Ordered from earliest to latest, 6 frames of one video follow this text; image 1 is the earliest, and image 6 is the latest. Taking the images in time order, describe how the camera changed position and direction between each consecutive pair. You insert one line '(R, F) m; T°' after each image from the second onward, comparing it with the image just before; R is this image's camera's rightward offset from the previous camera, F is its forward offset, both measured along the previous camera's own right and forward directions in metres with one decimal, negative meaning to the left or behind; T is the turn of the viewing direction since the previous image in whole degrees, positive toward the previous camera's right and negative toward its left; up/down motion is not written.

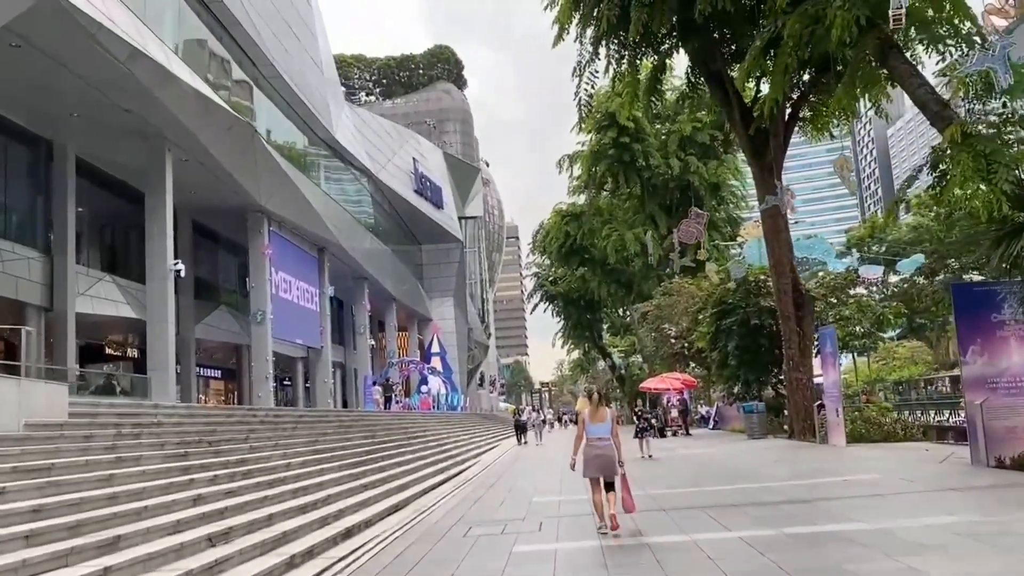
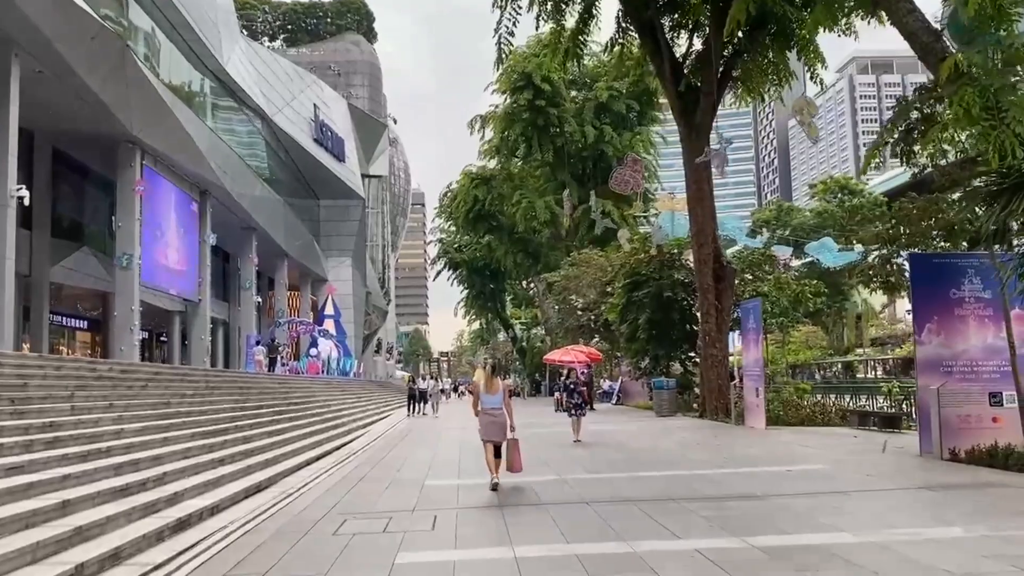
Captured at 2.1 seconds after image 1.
(0.0, +2.0) m; +6°
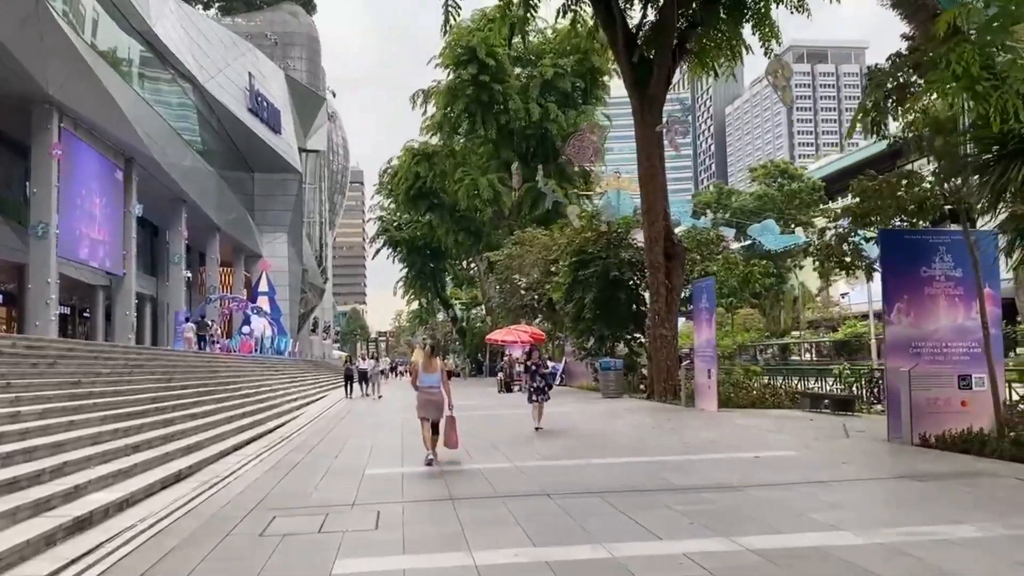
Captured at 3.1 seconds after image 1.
(-0.1, +0.8) m; +4°
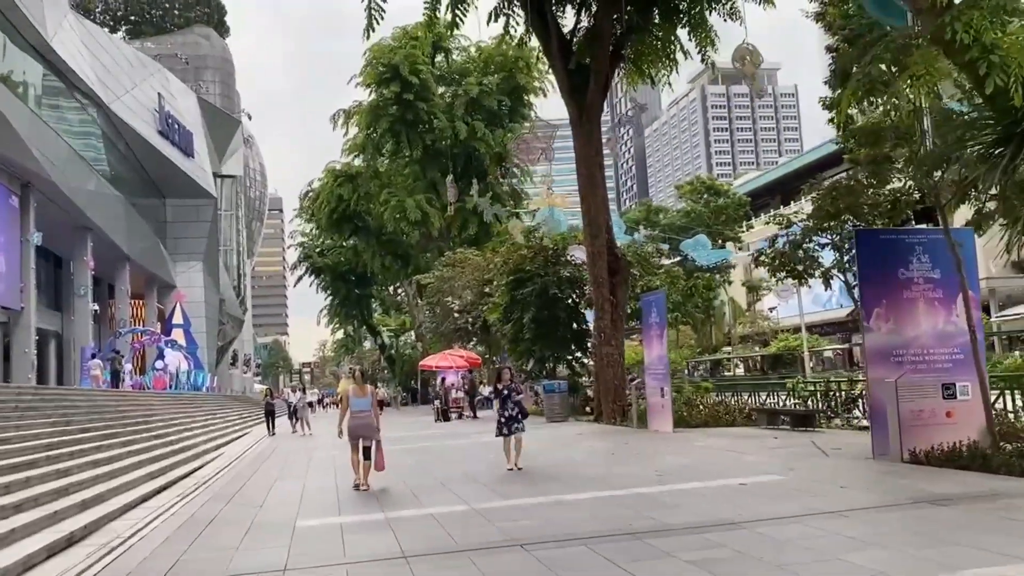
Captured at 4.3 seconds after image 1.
(-0.2, +1.1) m; +5°
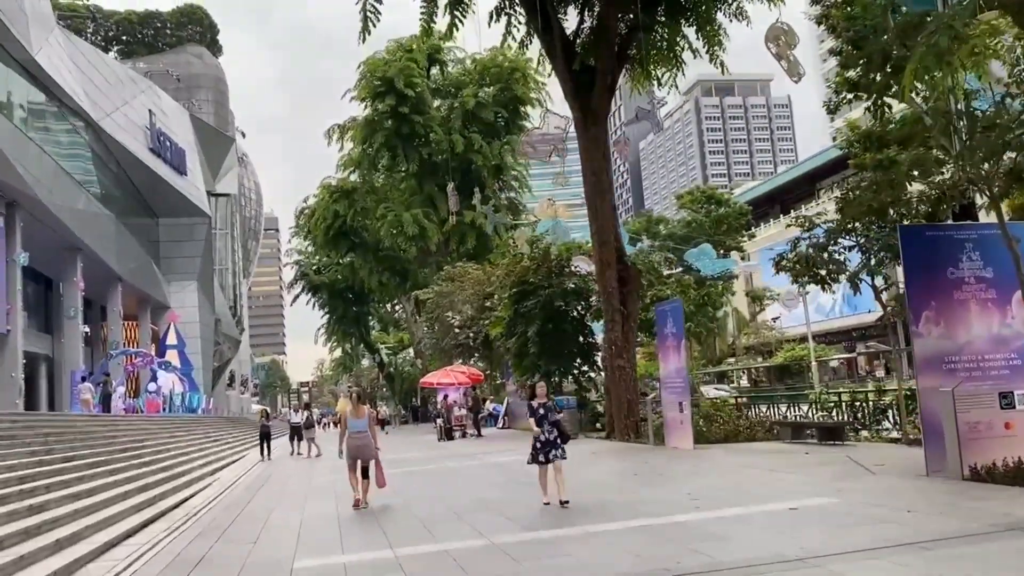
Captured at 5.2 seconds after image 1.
(-0.2, +0.8) m; 0°
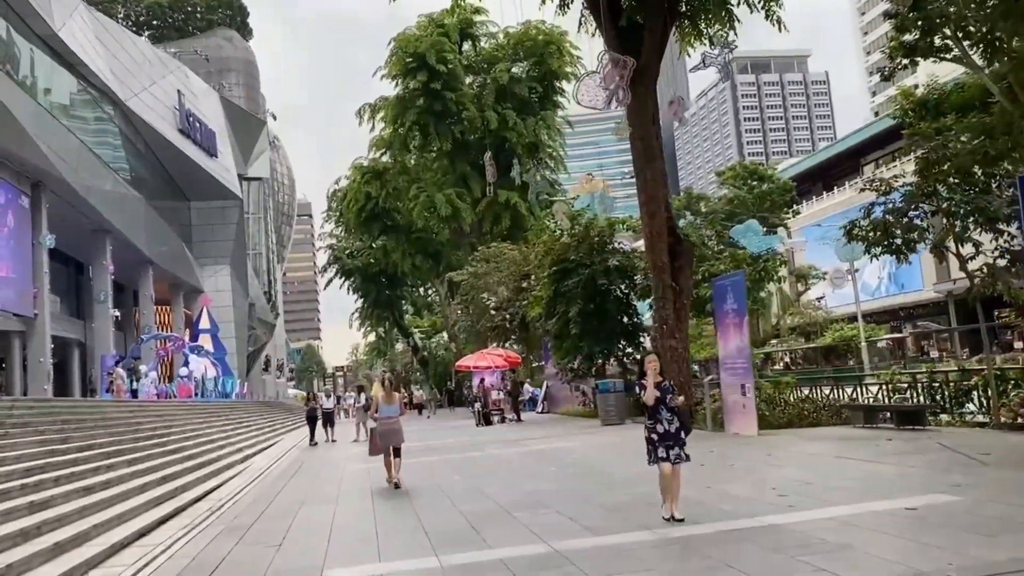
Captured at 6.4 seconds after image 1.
(-0.2, +1.1) m; -2°
